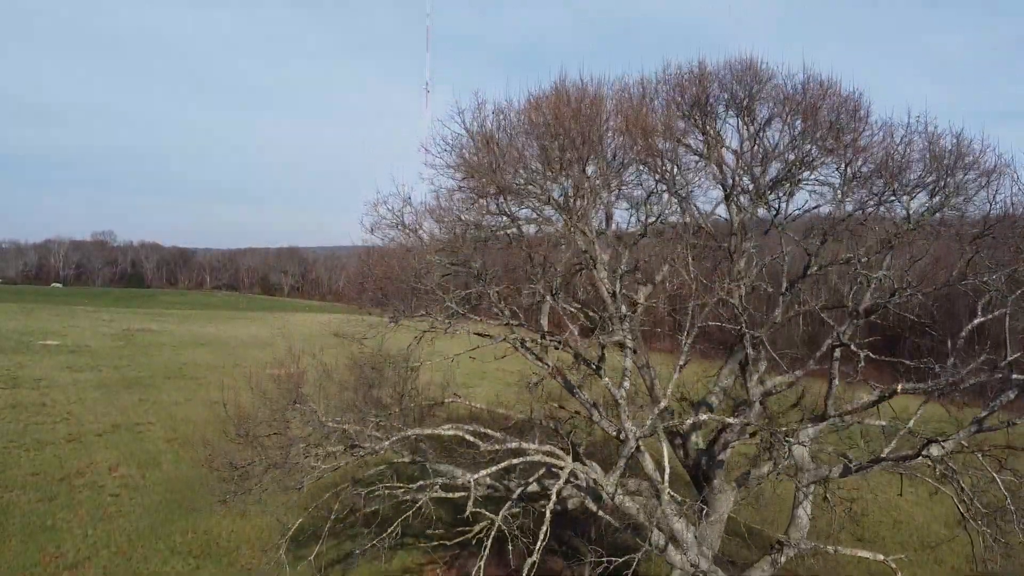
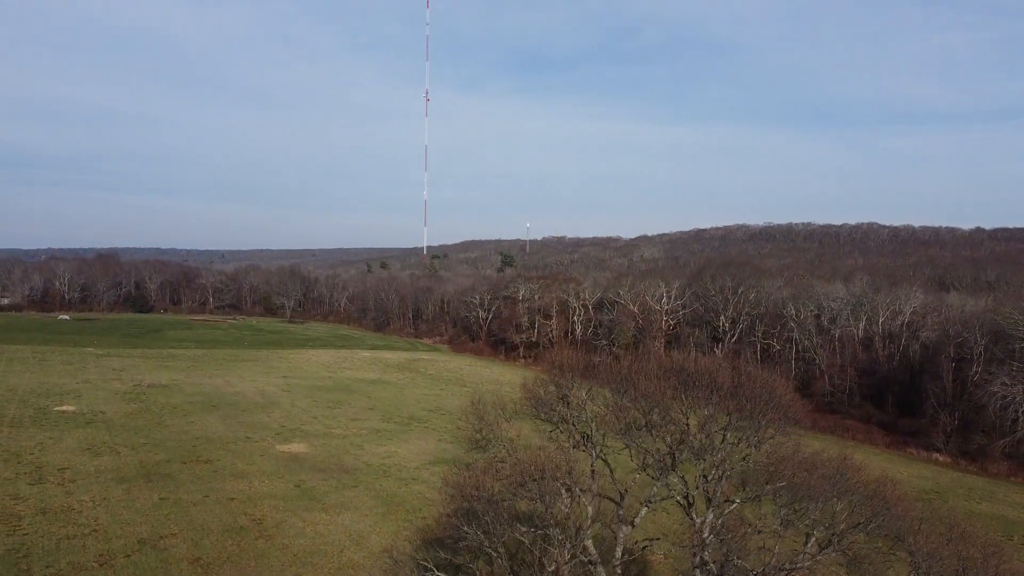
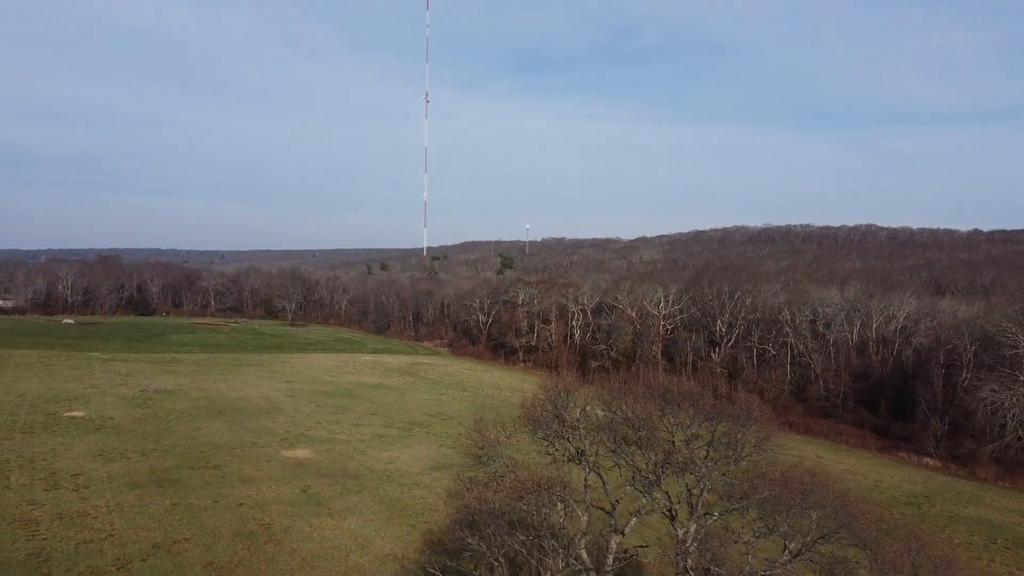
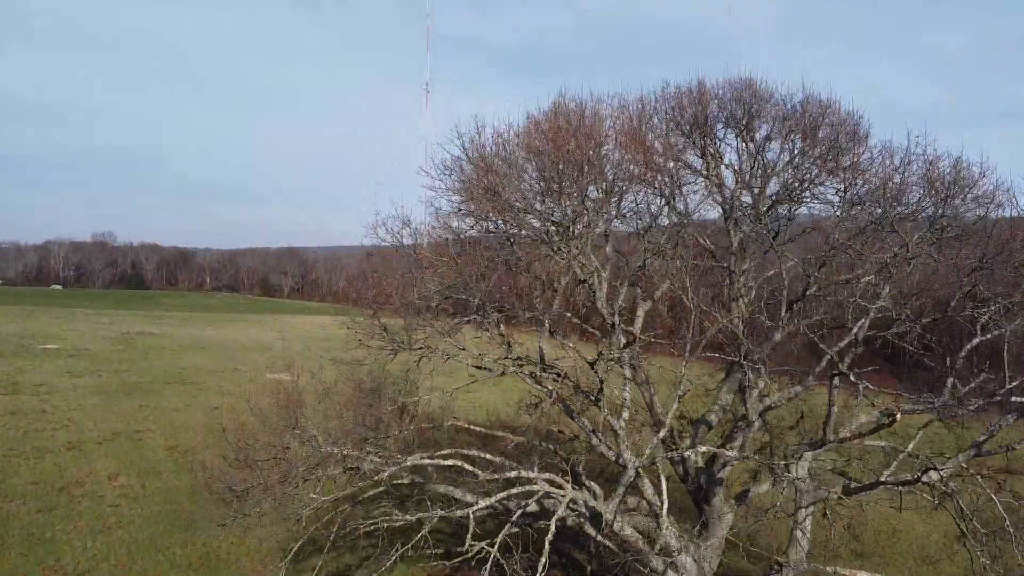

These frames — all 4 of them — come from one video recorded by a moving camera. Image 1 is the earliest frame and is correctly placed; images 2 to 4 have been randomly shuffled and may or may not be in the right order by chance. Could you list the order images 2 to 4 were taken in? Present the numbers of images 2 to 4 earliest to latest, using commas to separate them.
4, 2, 3
